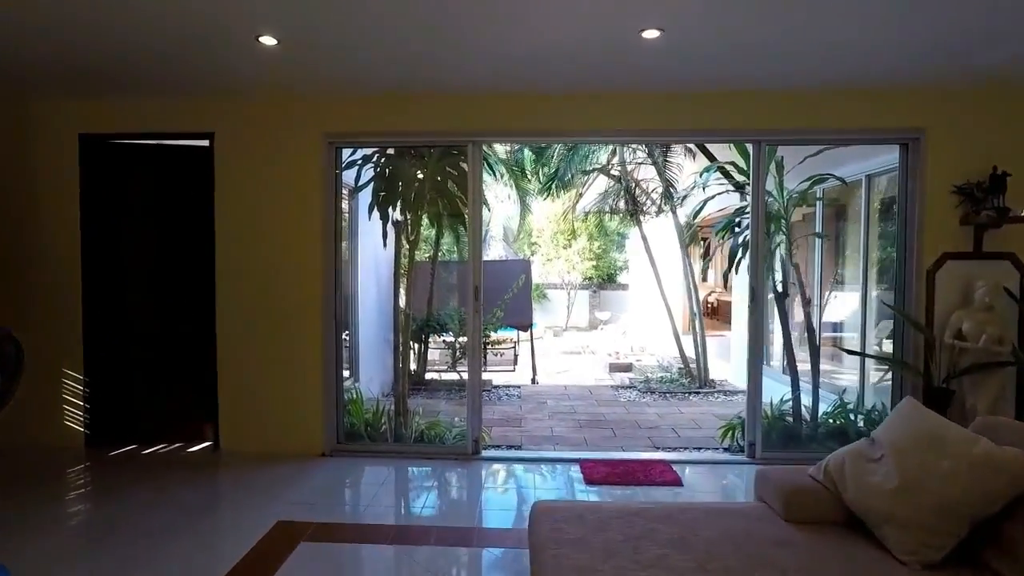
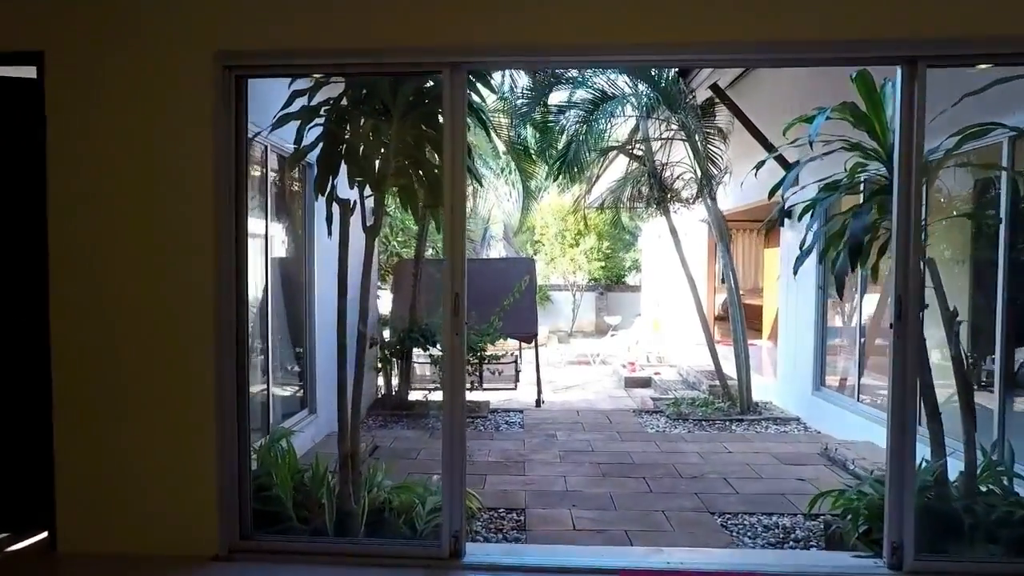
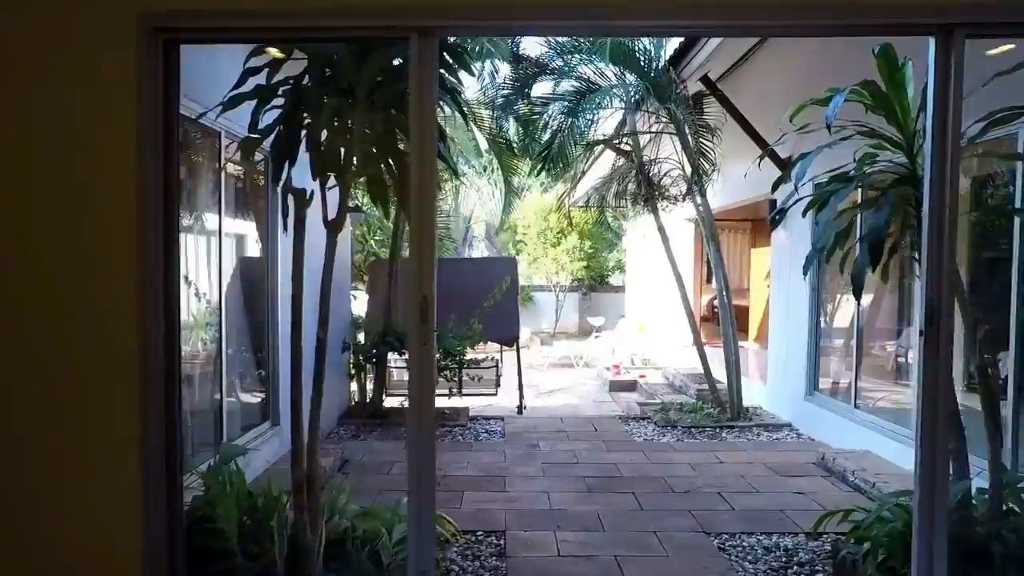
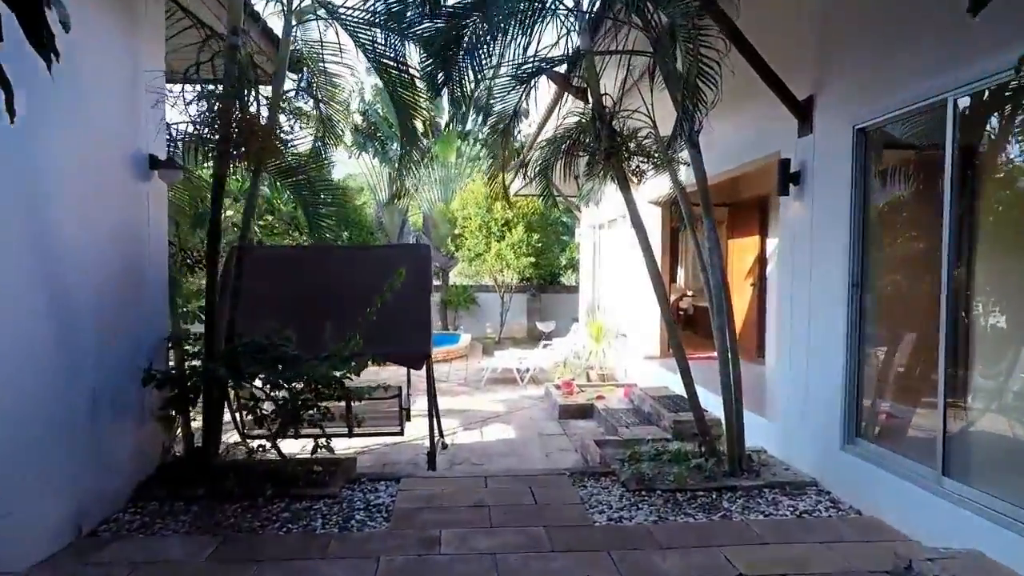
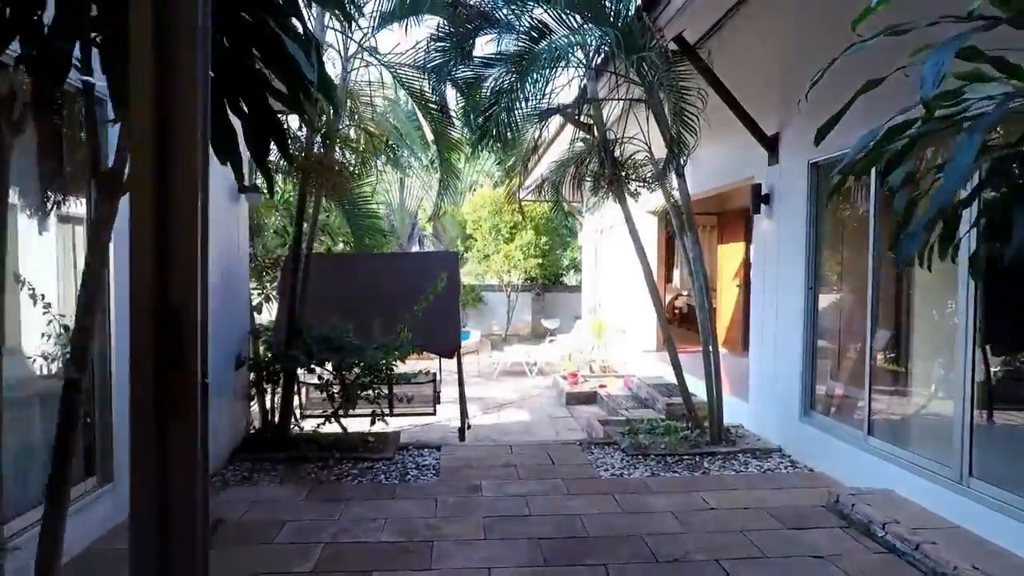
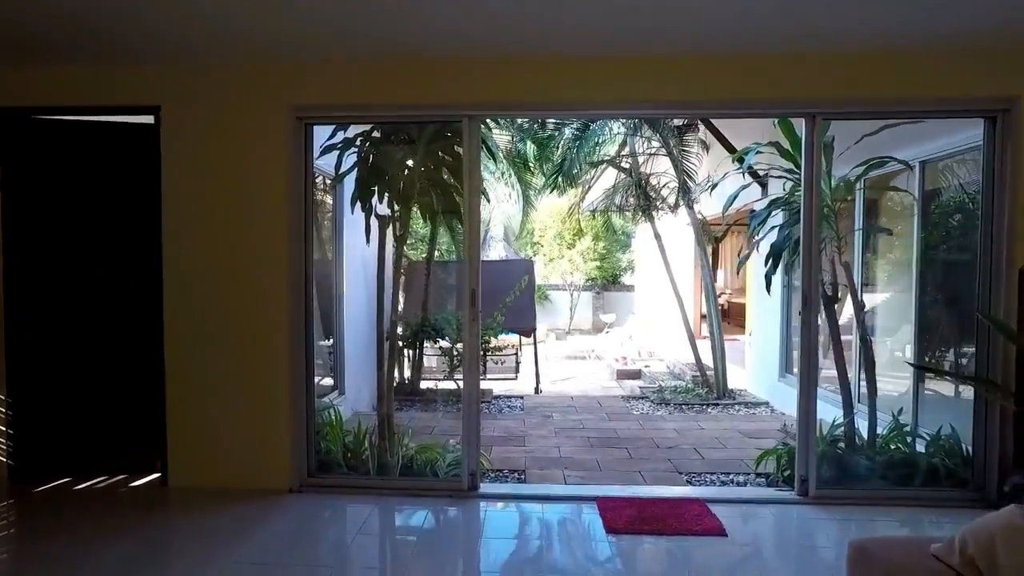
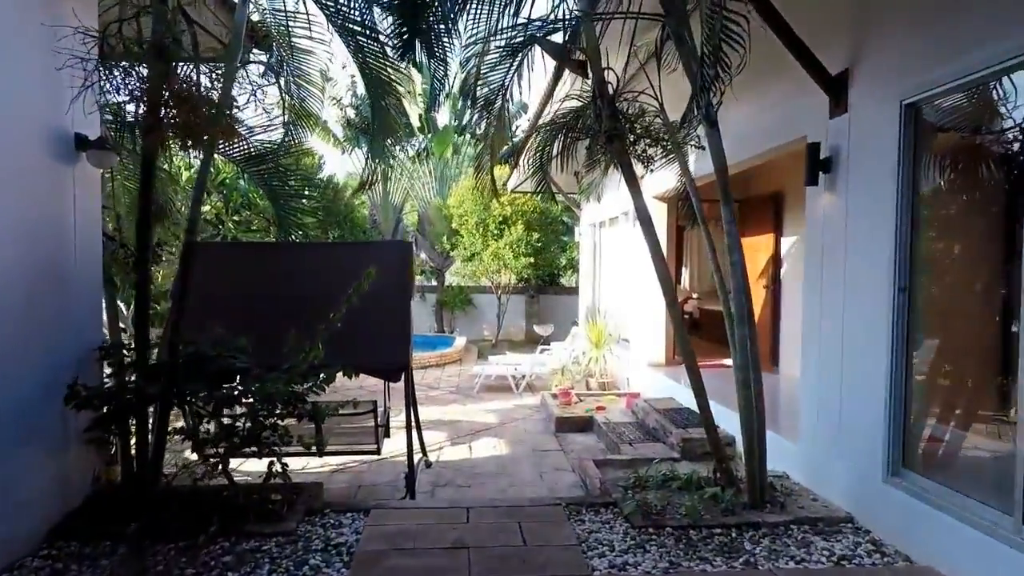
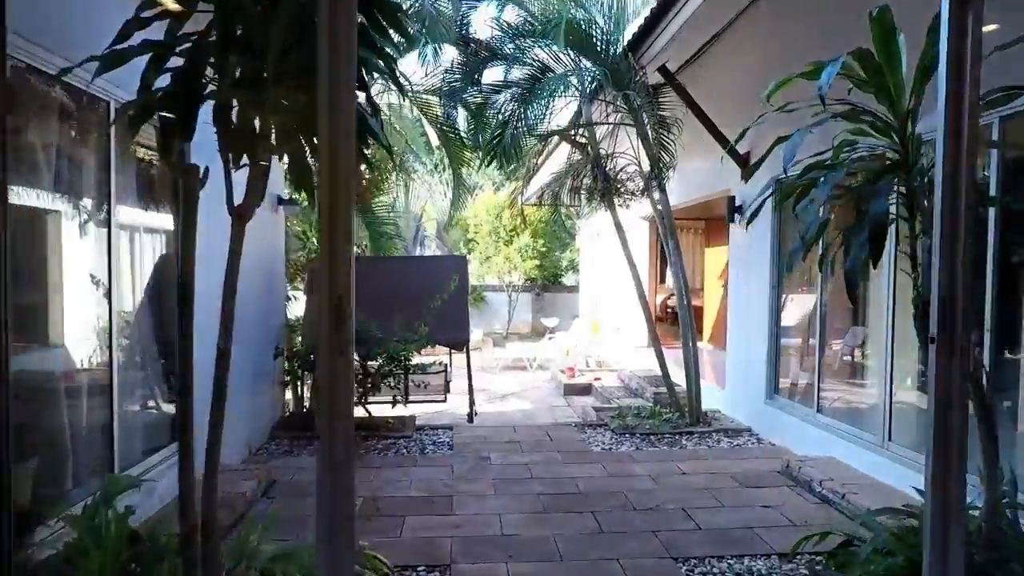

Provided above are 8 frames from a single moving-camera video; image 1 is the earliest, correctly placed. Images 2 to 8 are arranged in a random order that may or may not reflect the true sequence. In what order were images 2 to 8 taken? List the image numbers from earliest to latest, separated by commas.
6, 2, 3, 8, 5, 4, 7
